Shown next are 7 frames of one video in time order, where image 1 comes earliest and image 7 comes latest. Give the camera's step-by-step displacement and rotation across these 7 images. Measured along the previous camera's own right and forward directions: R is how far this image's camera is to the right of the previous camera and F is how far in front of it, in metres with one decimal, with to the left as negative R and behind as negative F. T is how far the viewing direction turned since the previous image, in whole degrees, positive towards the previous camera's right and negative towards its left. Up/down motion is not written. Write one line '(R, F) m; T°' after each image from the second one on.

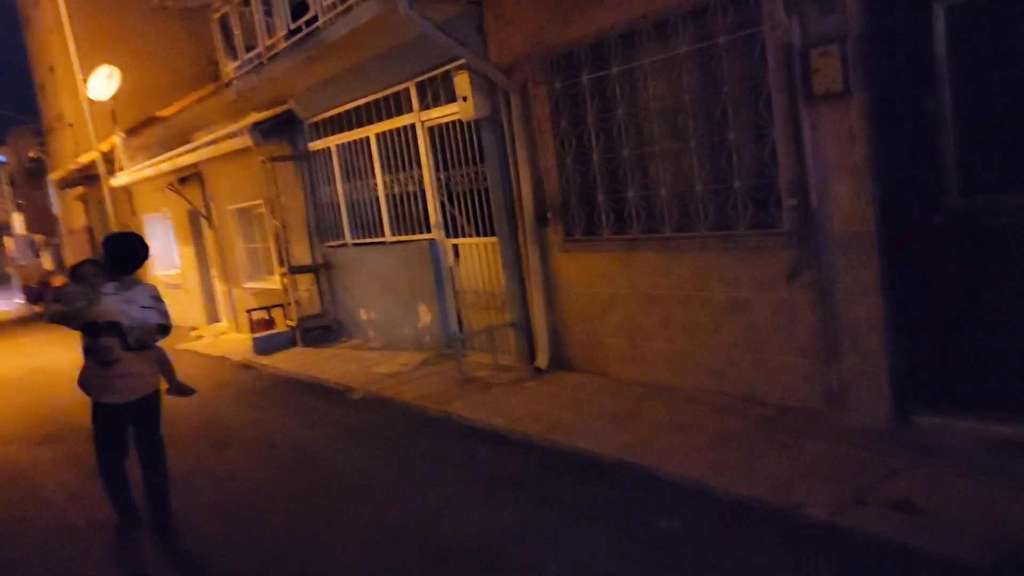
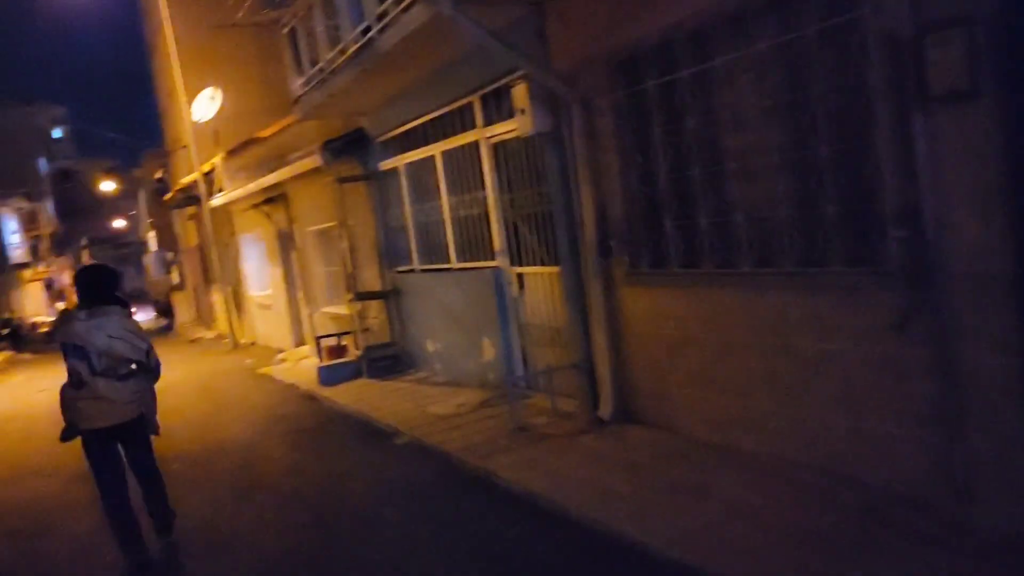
(+0.5, +1.0) m; -8°
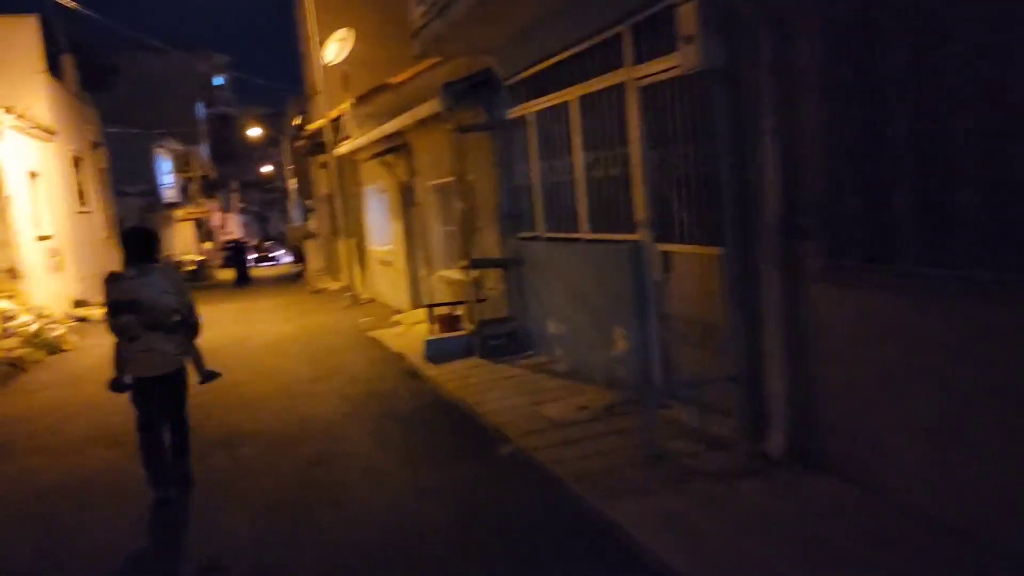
(-0.1, +1.7) m; -9°
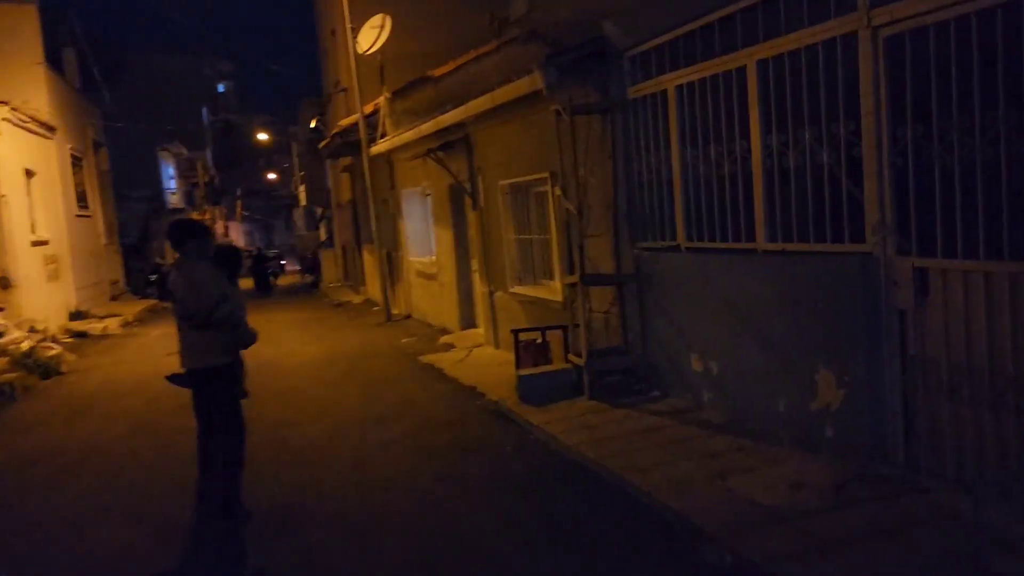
(-1.2, +2.1) m; 0°
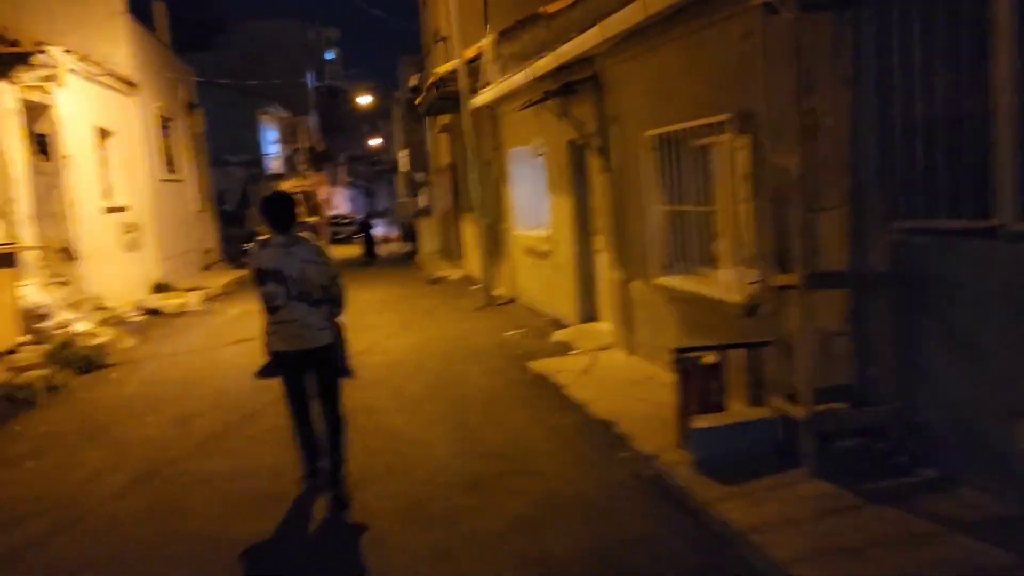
(-0.4, +2.9) m; -7°
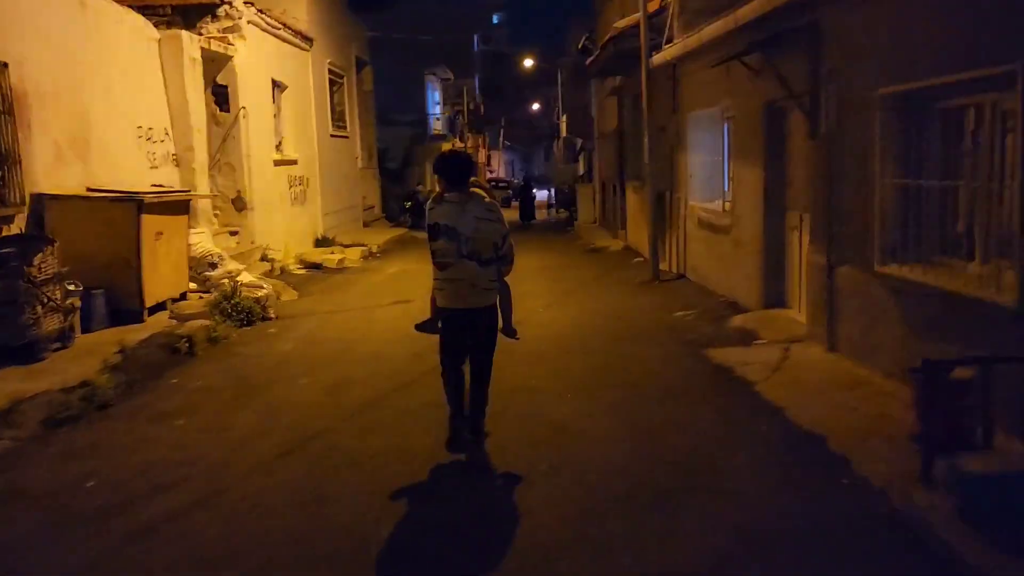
(-0.3, +0.9) m; -10°
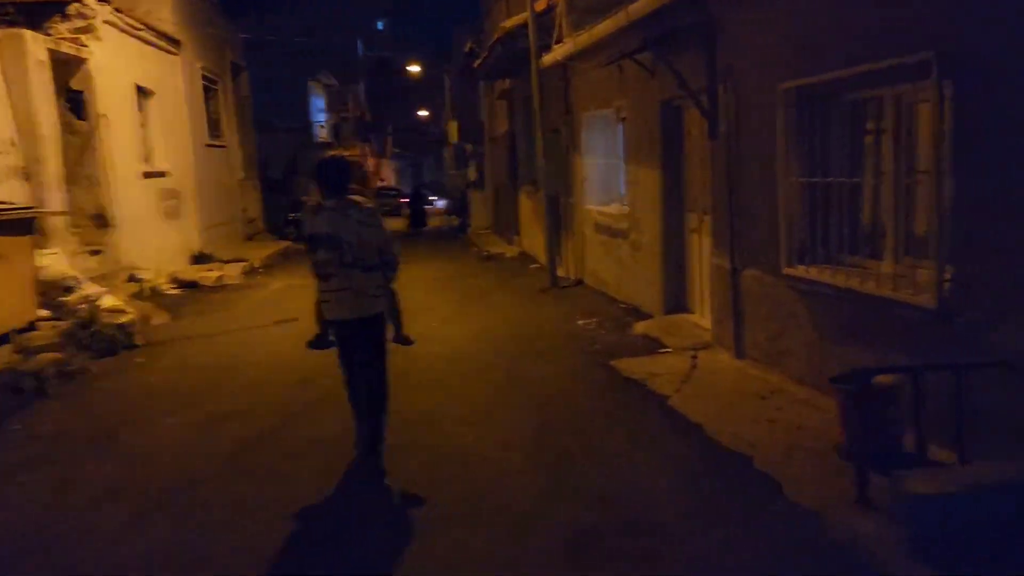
(0.0, +0.6) m; +7°
